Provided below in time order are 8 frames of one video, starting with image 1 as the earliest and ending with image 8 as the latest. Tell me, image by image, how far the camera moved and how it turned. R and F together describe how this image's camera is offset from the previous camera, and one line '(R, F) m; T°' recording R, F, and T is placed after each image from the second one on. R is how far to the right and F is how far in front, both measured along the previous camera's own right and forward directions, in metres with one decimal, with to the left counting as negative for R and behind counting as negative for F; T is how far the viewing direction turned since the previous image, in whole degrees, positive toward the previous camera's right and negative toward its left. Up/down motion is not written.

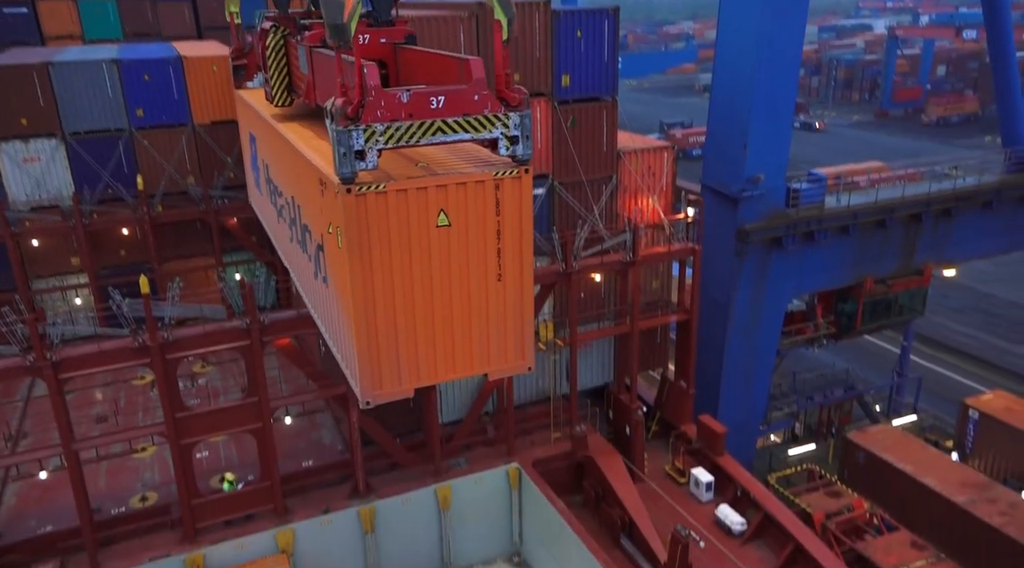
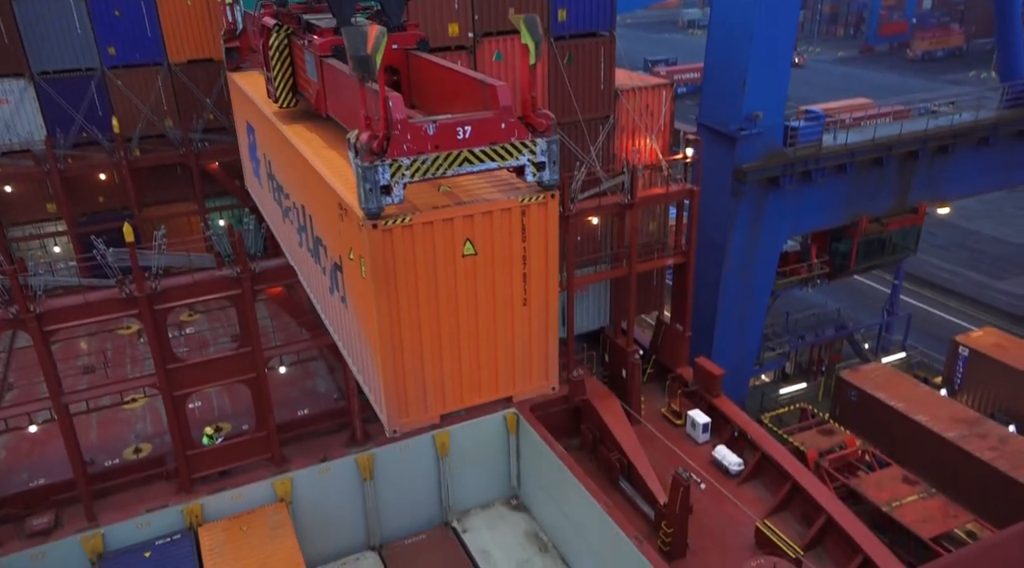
(-0.4, +0.4) m; +1°
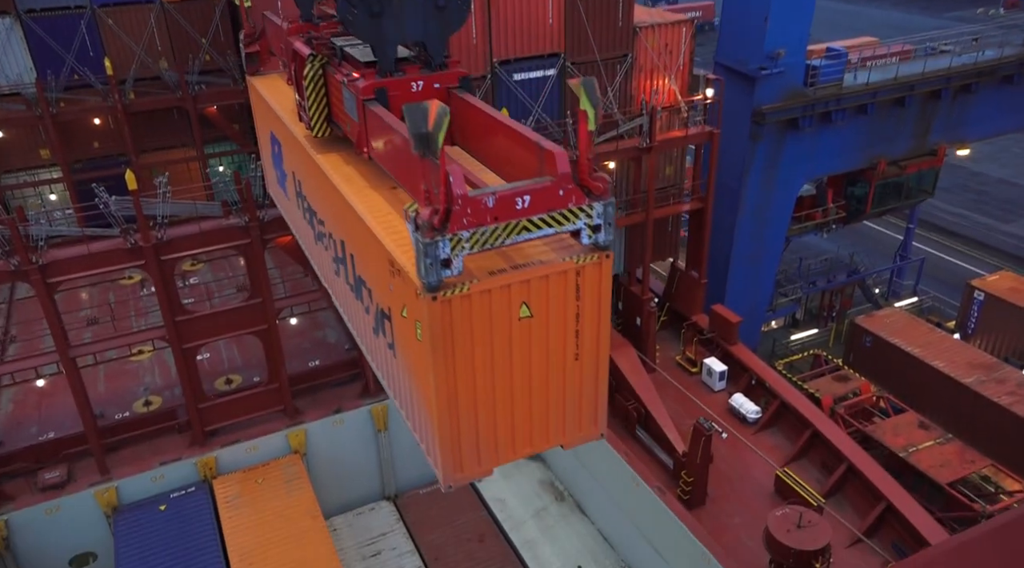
(-0.6, +0.5) m; +1°
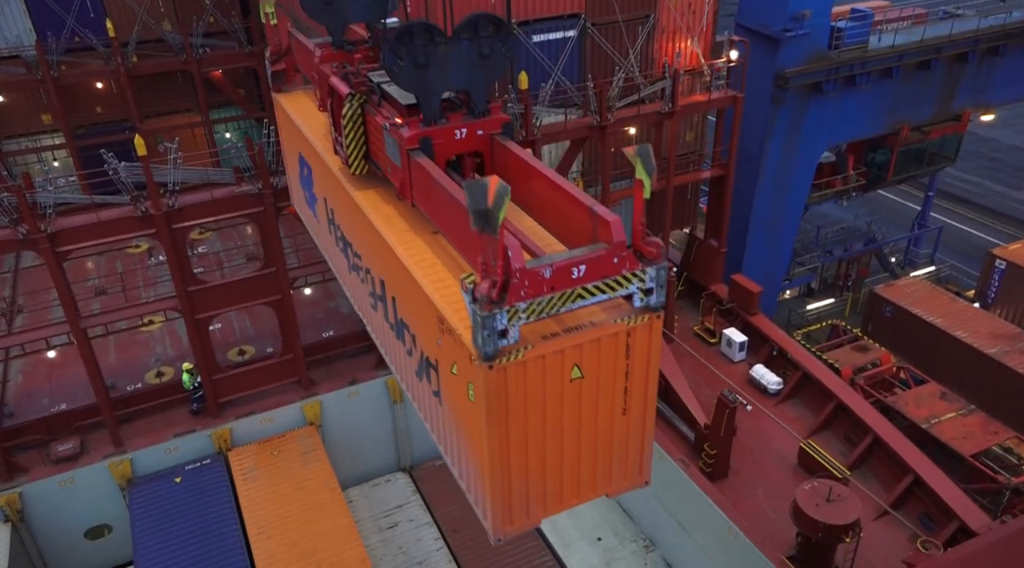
(-0.5, +0.5) m; 0°
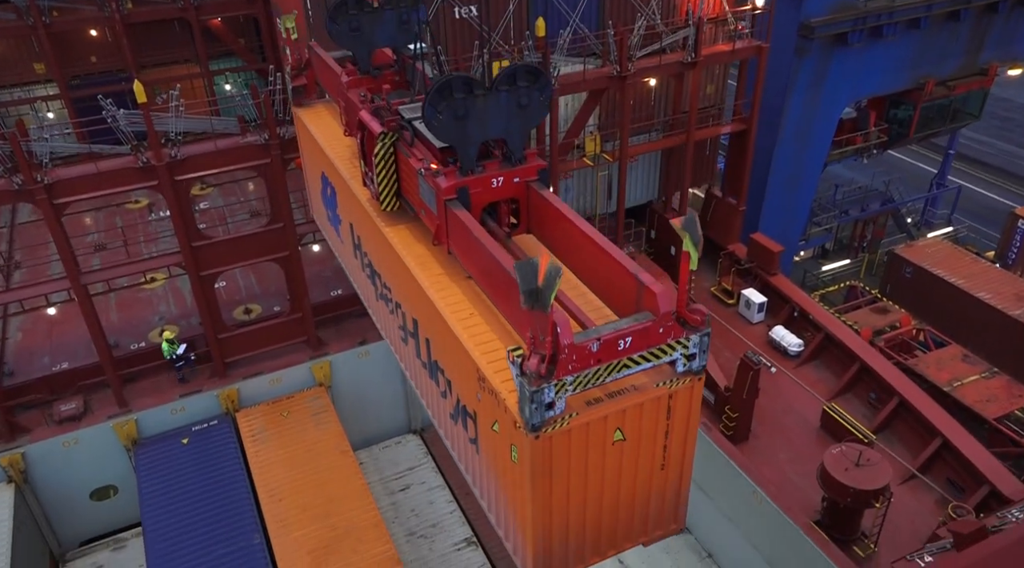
(-0.4, +0.7) m; 0°
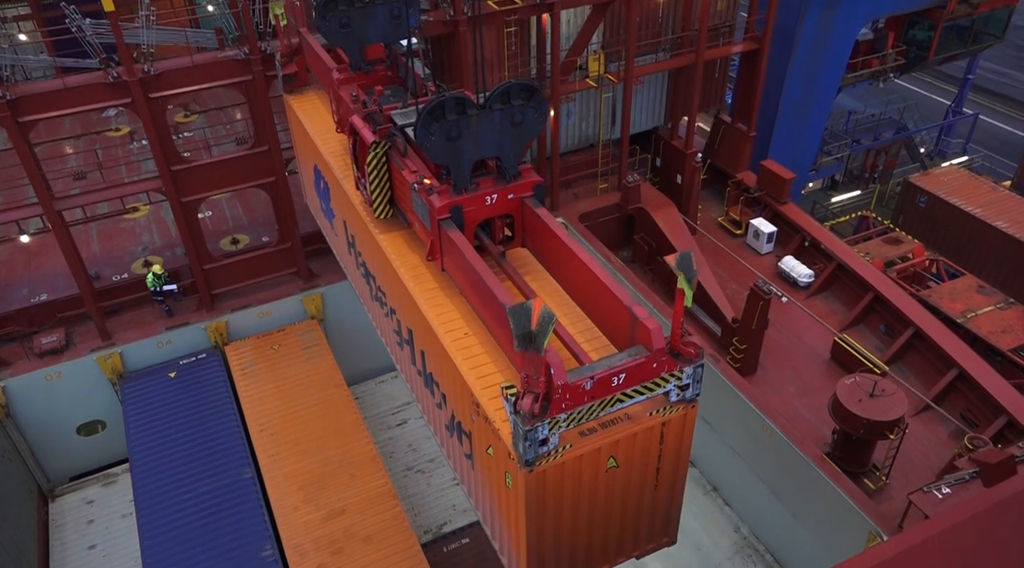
(0.0, +0.8) m; 0°
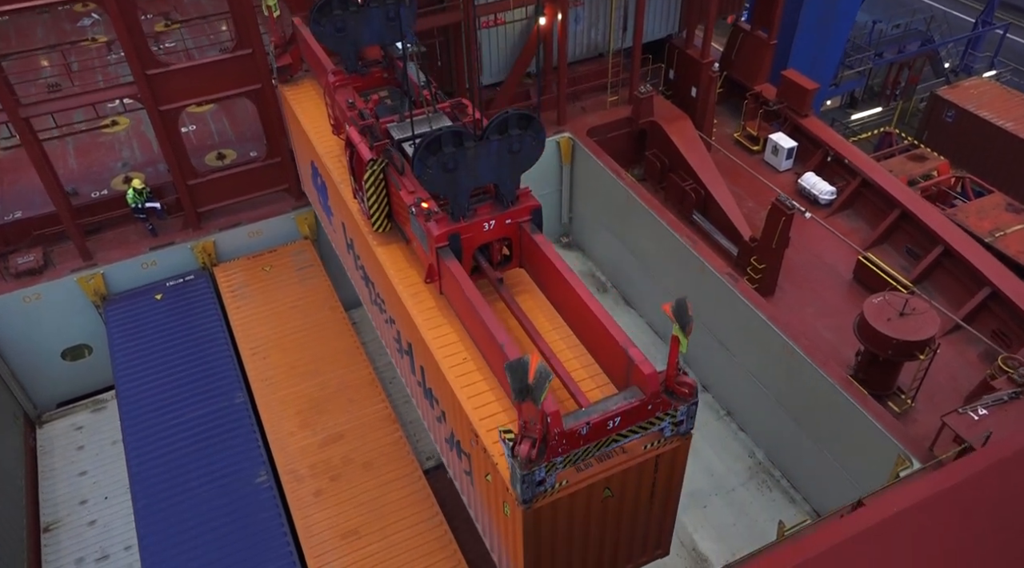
(-0.1, +1.0) m; 0°
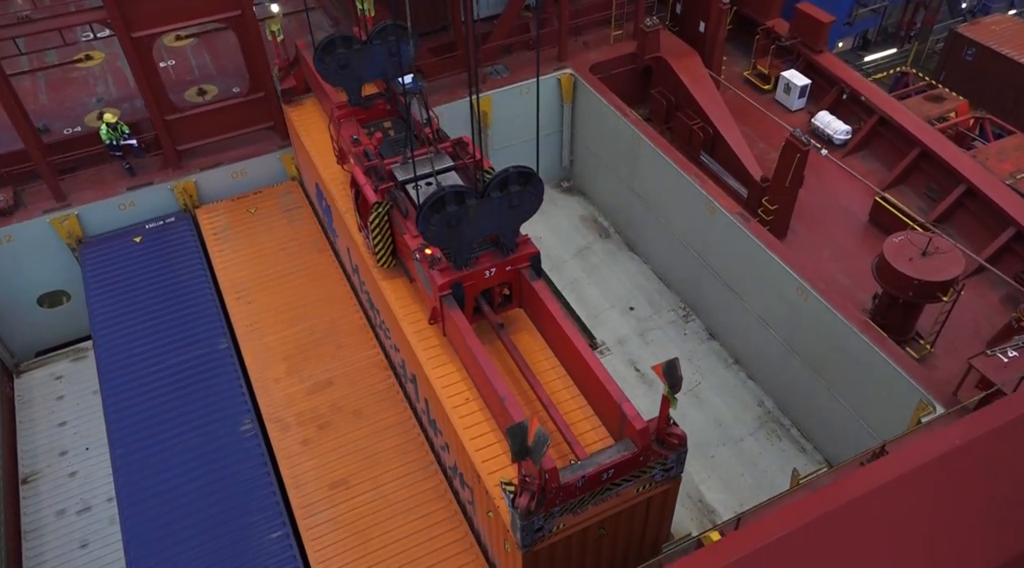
(0.0, +0.8) m; 0°
